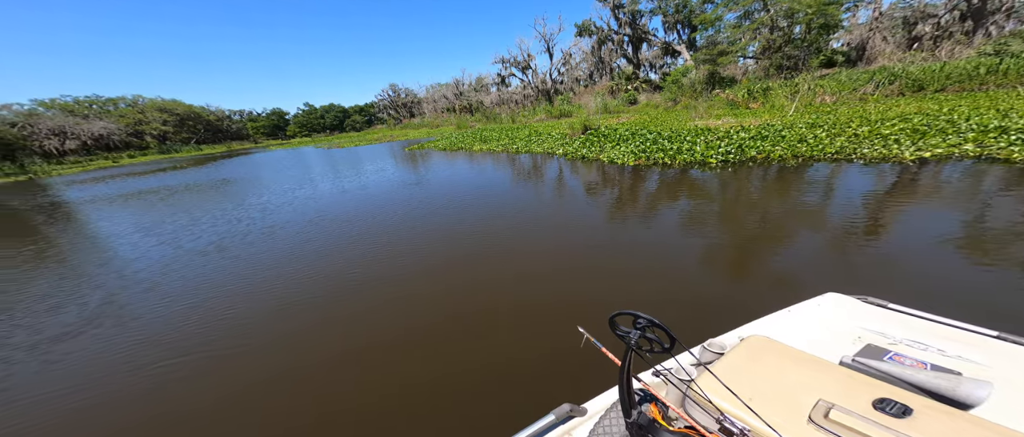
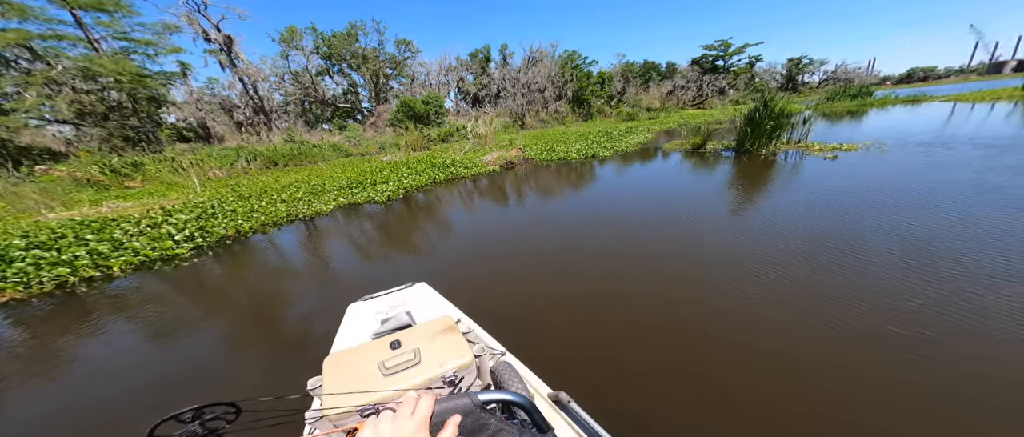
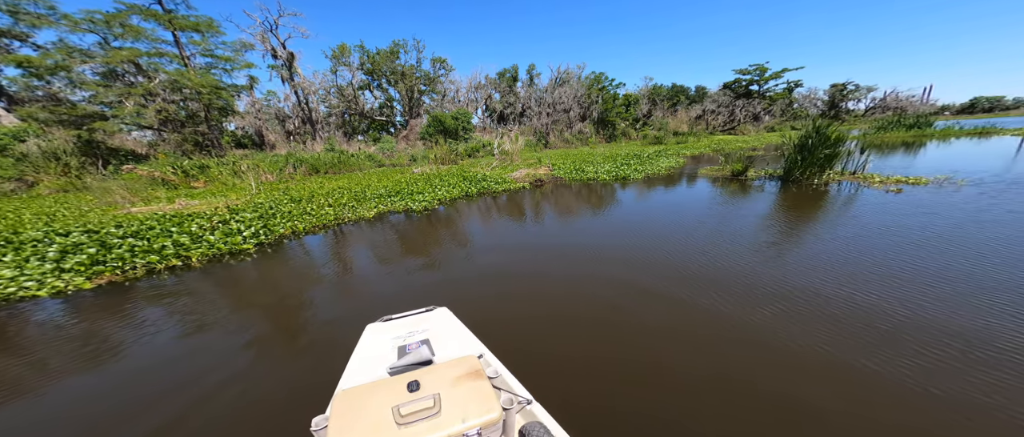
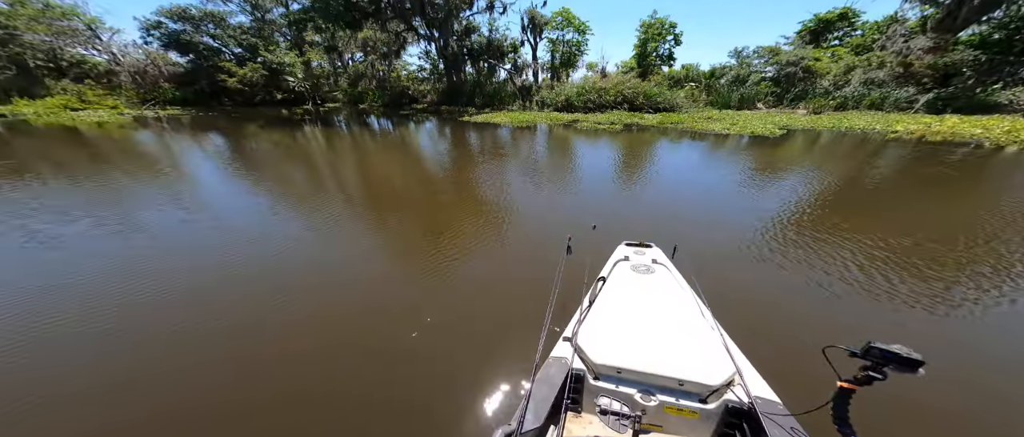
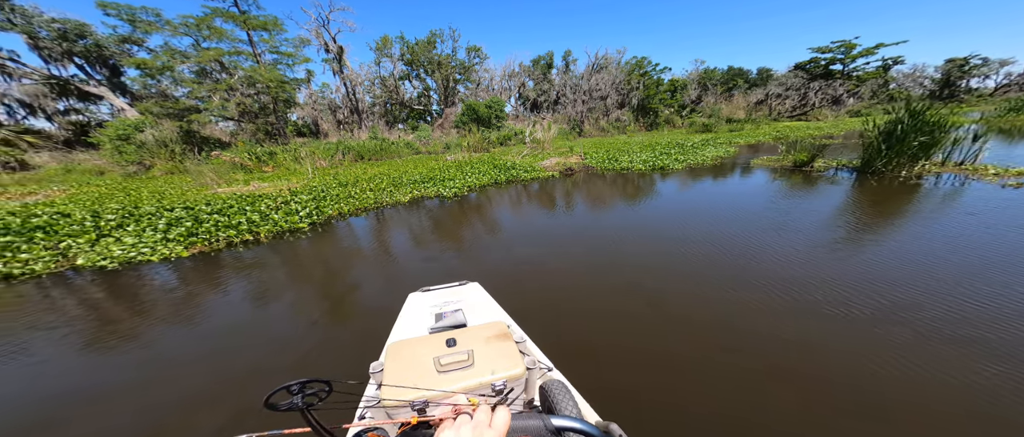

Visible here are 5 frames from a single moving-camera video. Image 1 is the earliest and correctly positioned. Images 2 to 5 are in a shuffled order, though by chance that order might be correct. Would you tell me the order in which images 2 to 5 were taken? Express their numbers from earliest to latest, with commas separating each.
4, 2, 5, 3
